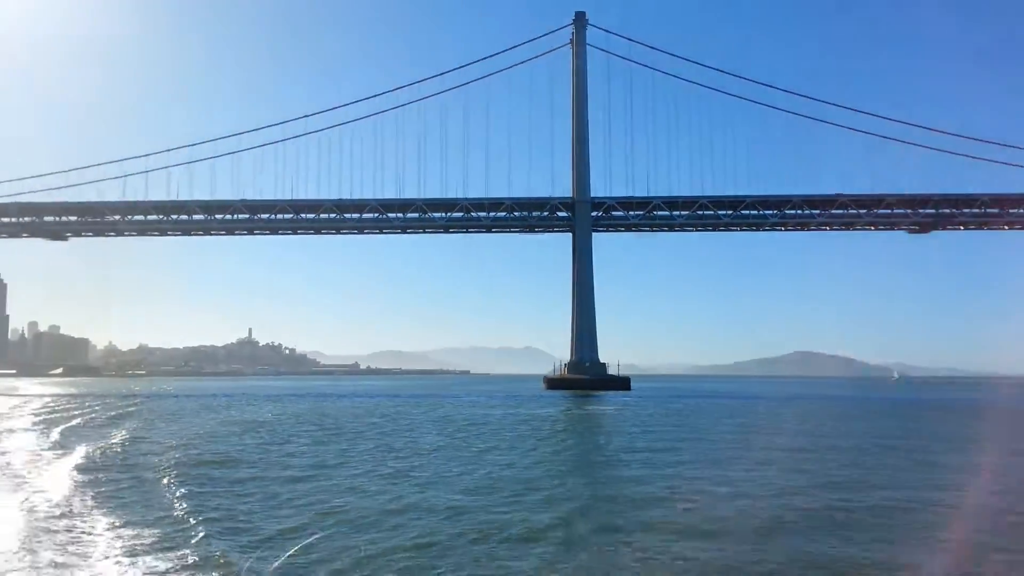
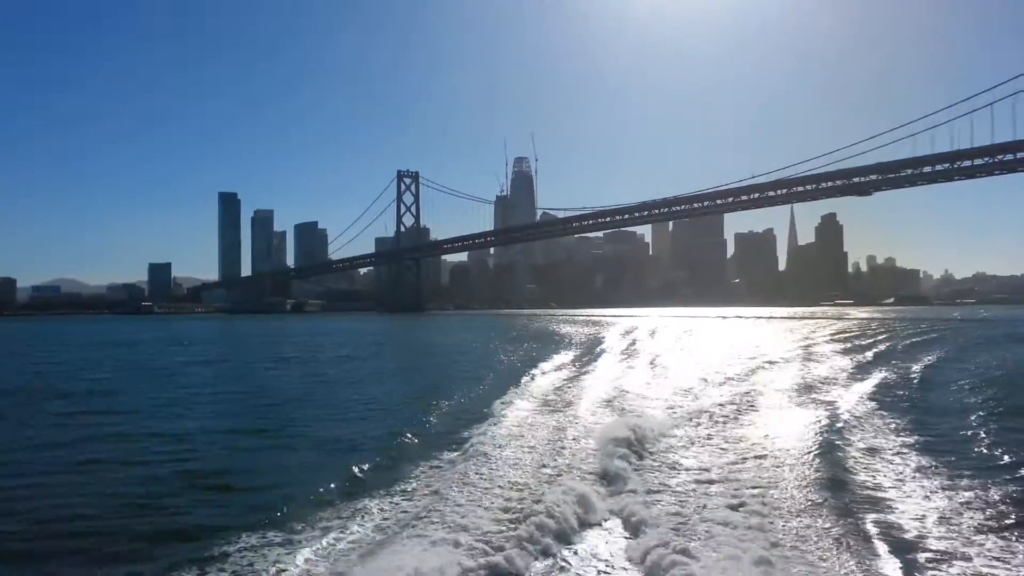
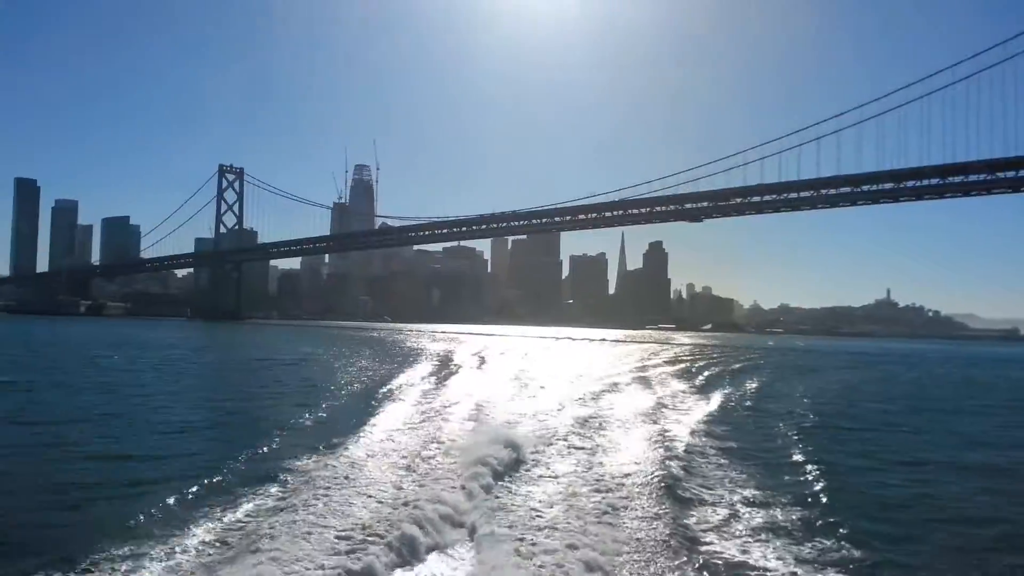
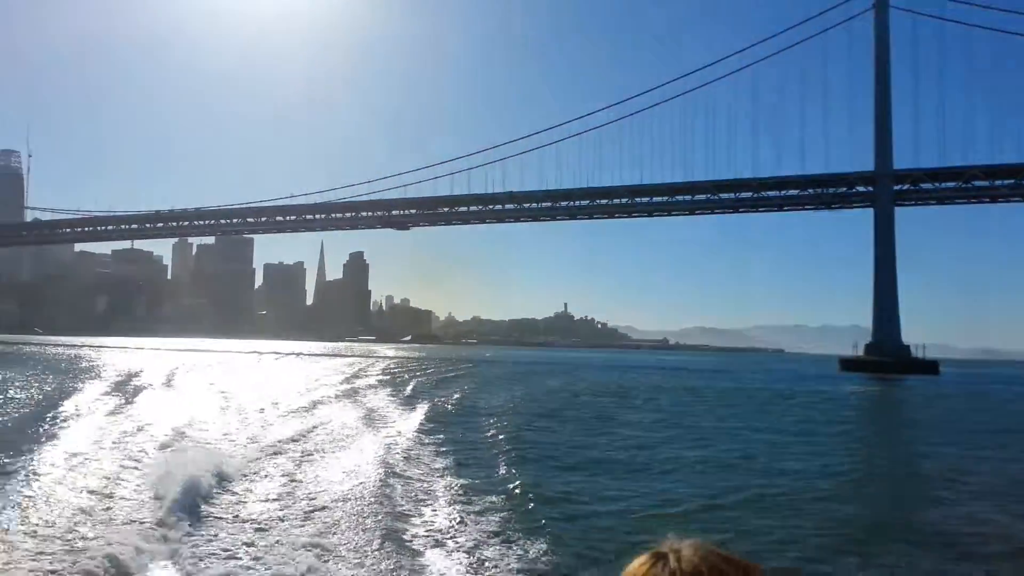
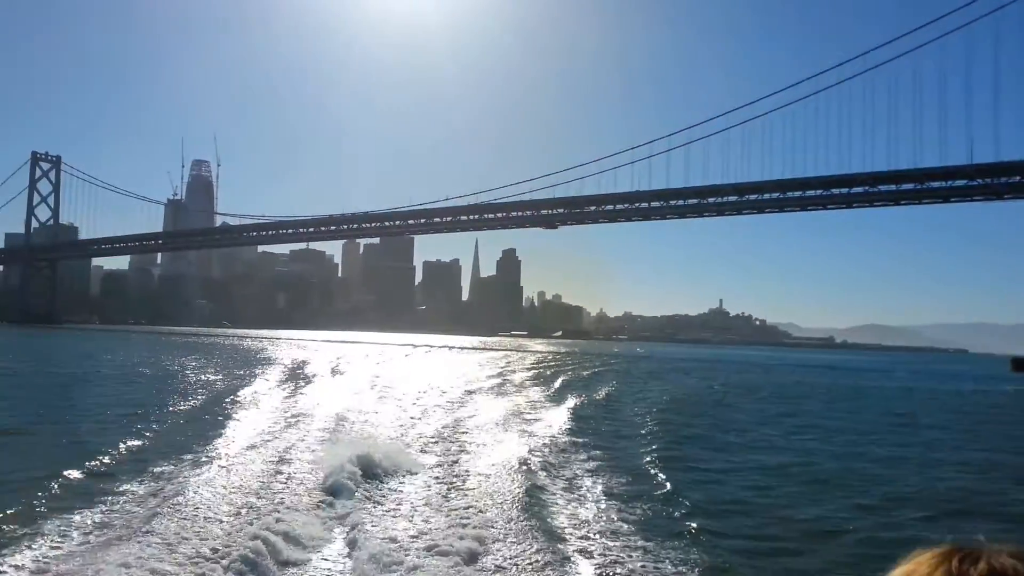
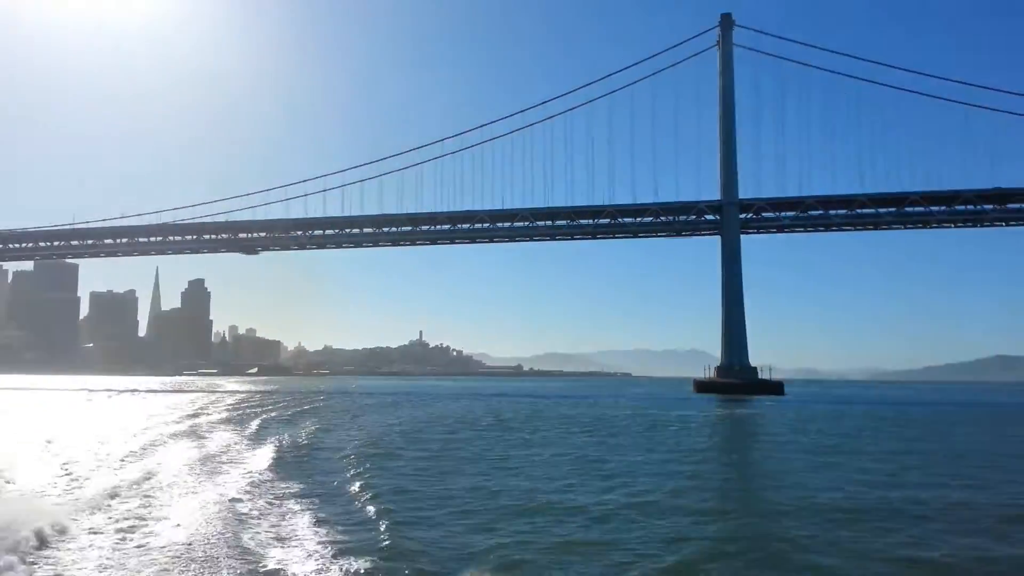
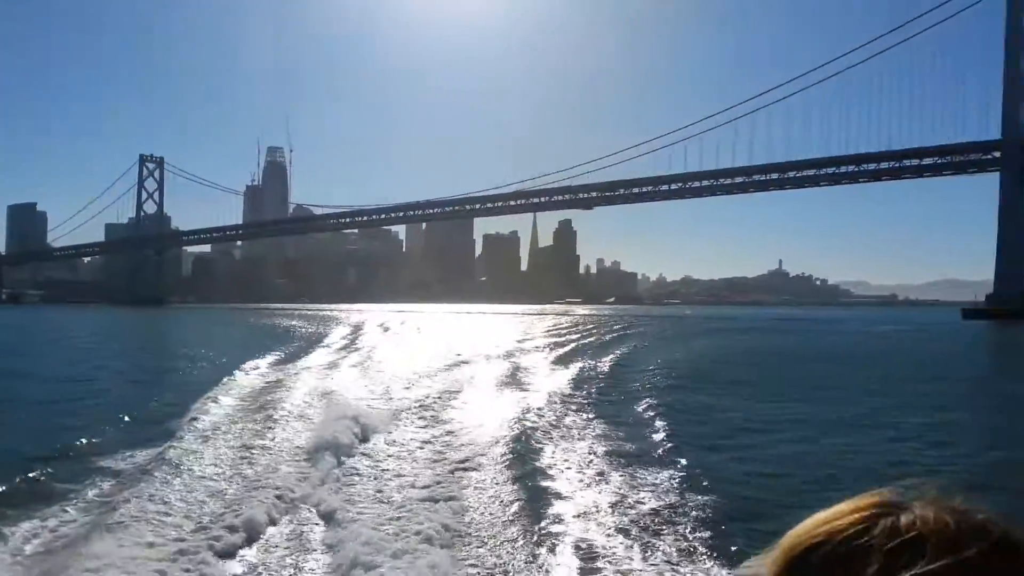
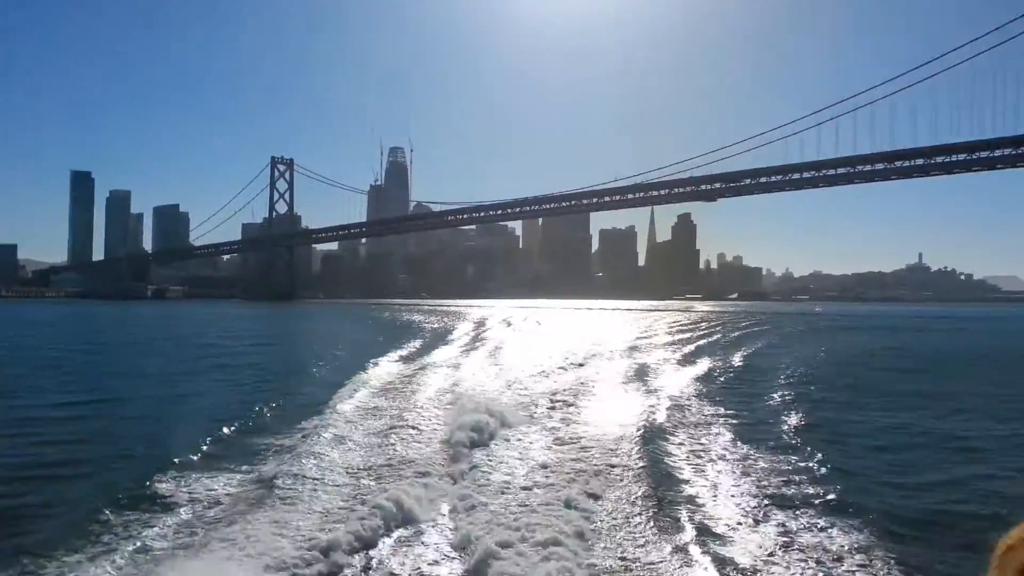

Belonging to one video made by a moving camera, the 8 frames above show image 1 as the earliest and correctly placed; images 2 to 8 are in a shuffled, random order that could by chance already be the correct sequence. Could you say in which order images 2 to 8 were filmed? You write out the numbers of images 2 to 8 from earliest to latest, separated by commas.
6, 4, 5, 3, 2, 8, 7
